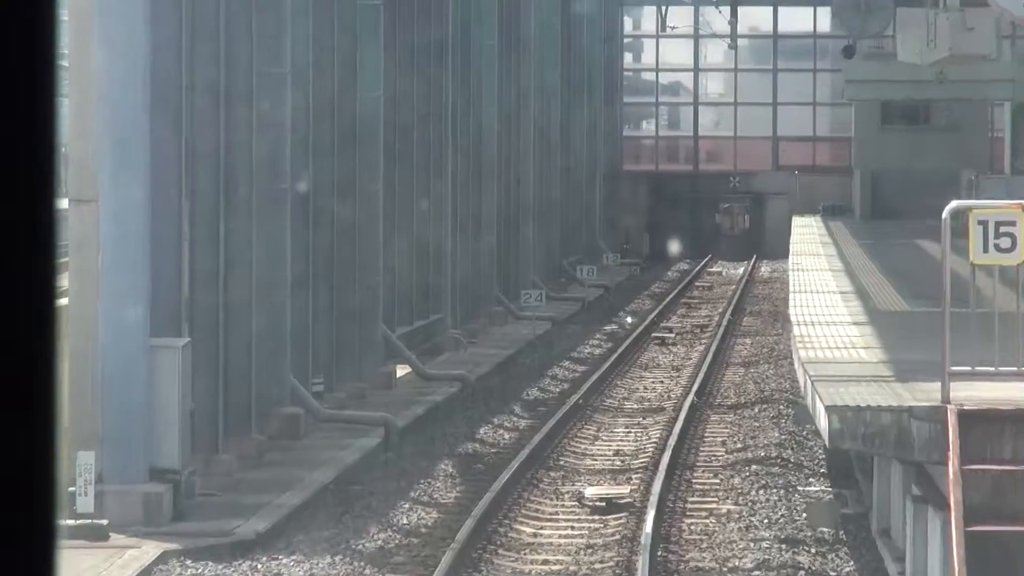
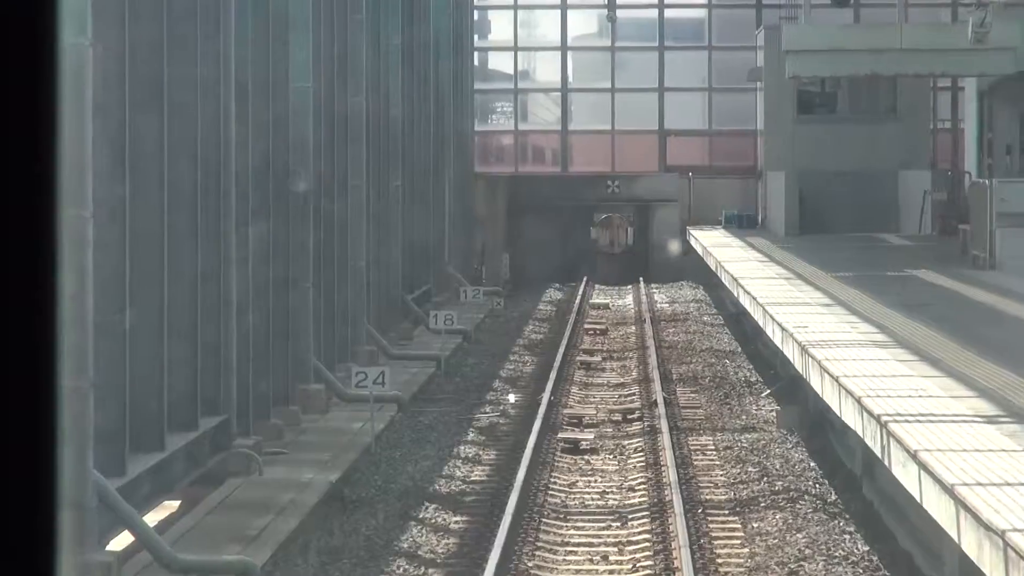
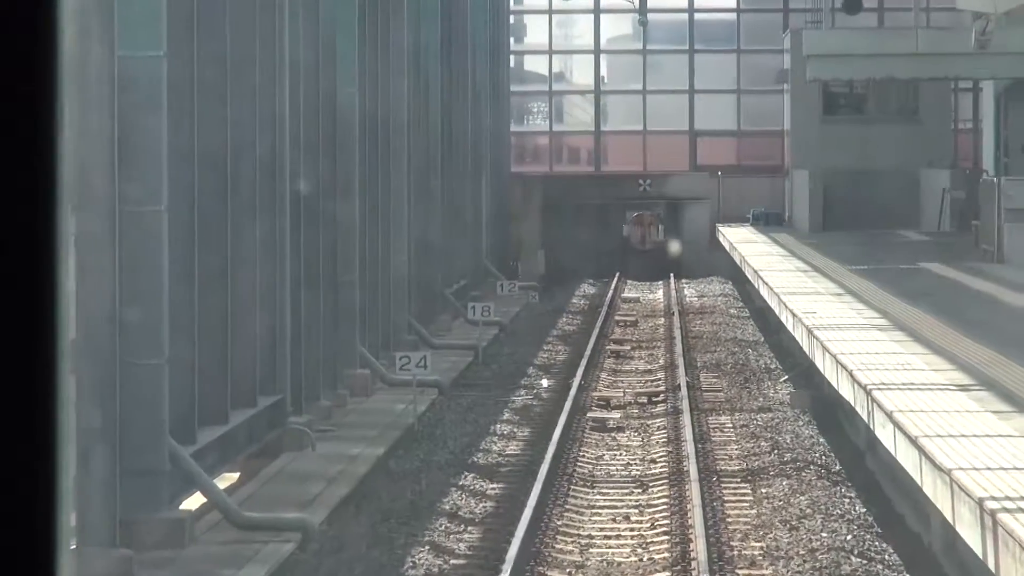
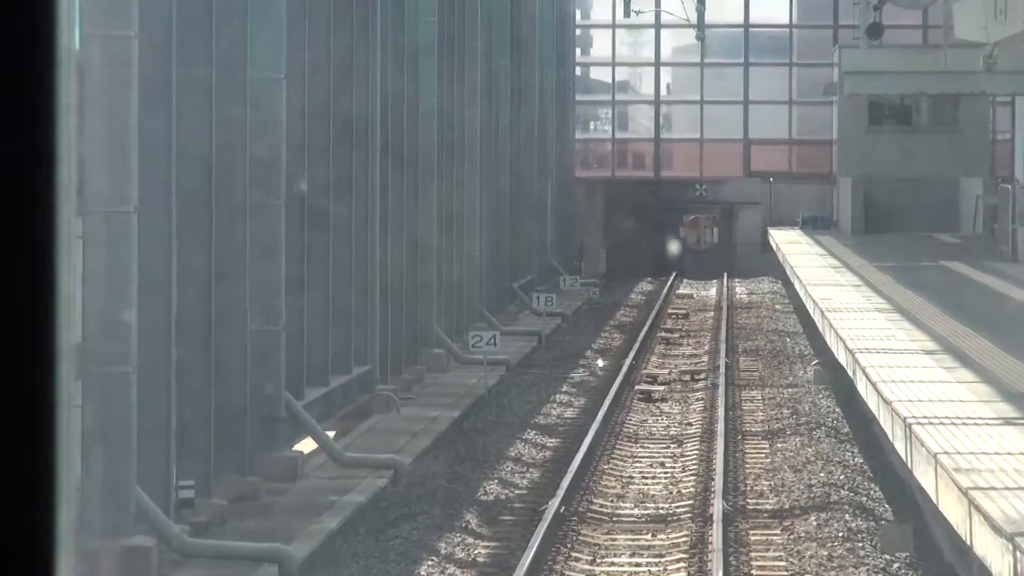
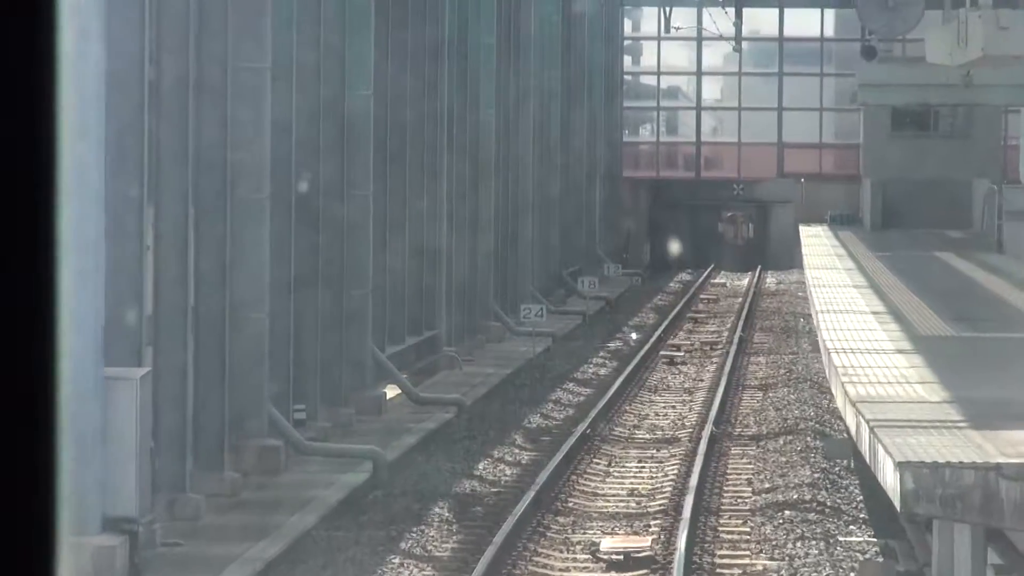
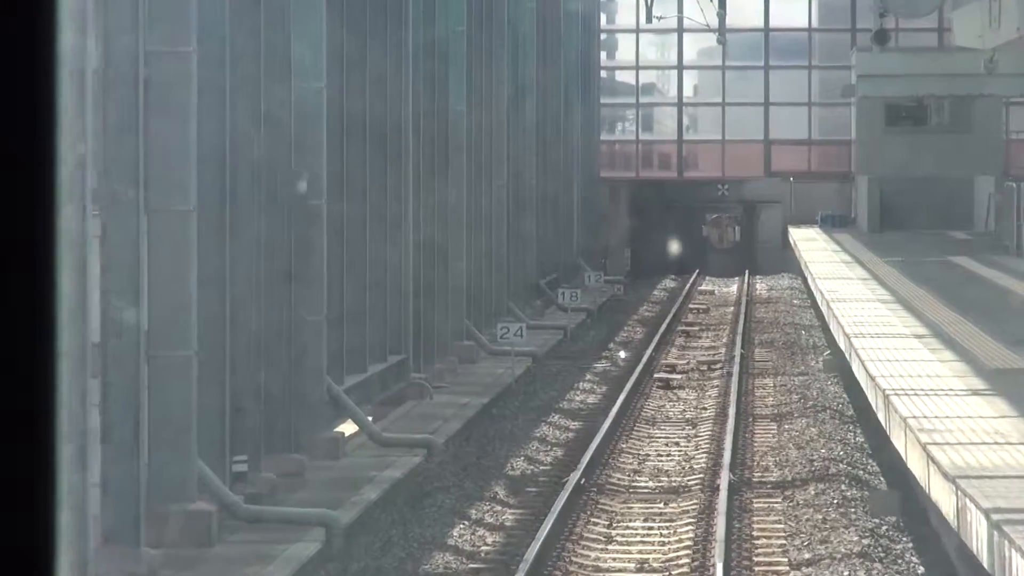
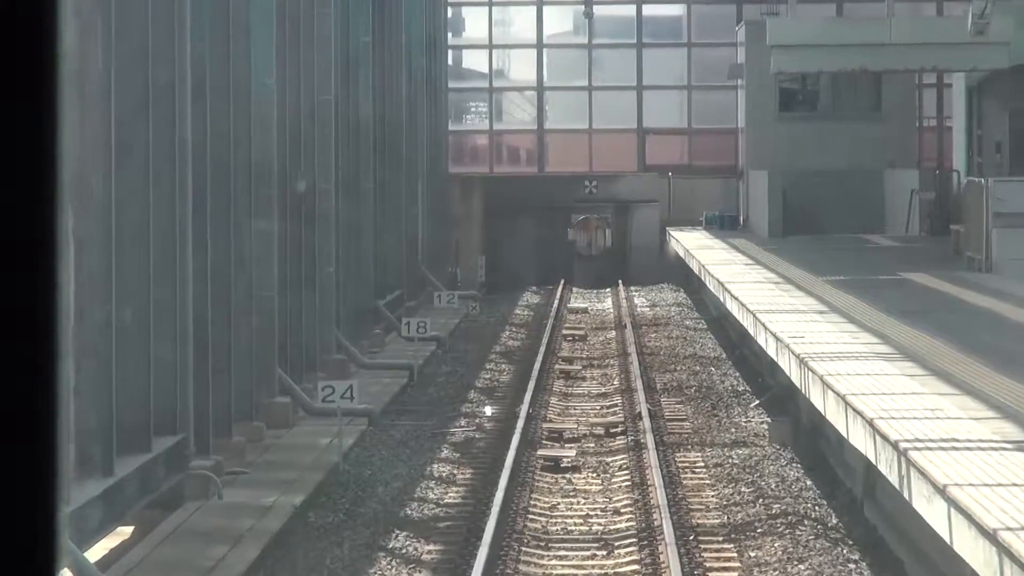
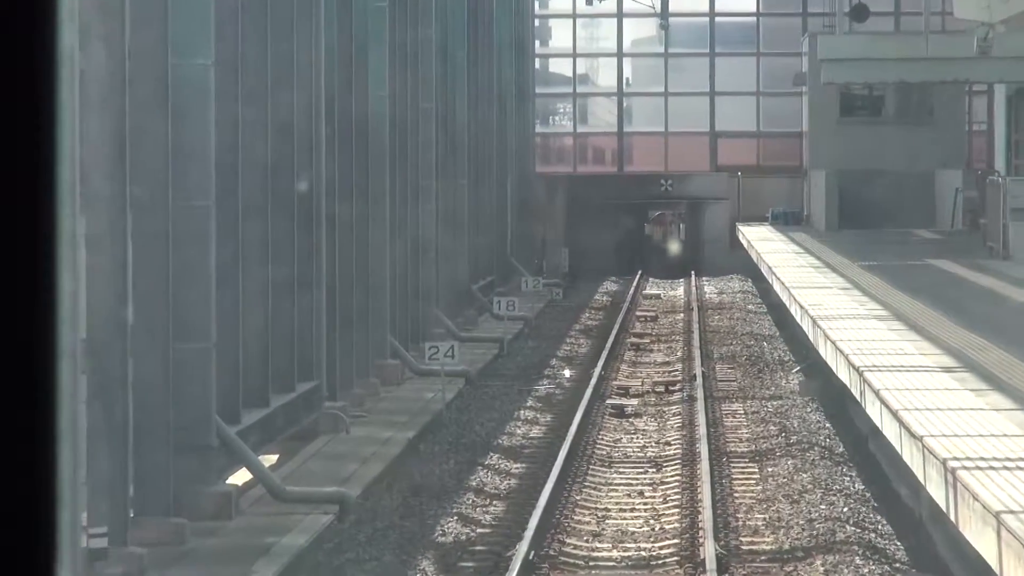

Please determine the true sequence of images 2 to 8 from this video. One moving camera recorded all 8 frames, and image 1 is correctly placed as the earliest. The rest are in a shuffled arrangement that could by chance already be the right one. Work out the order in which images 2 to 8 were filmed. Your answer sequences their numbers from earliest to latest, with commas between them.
5, 6, 4, 8, 3, 2, 7
